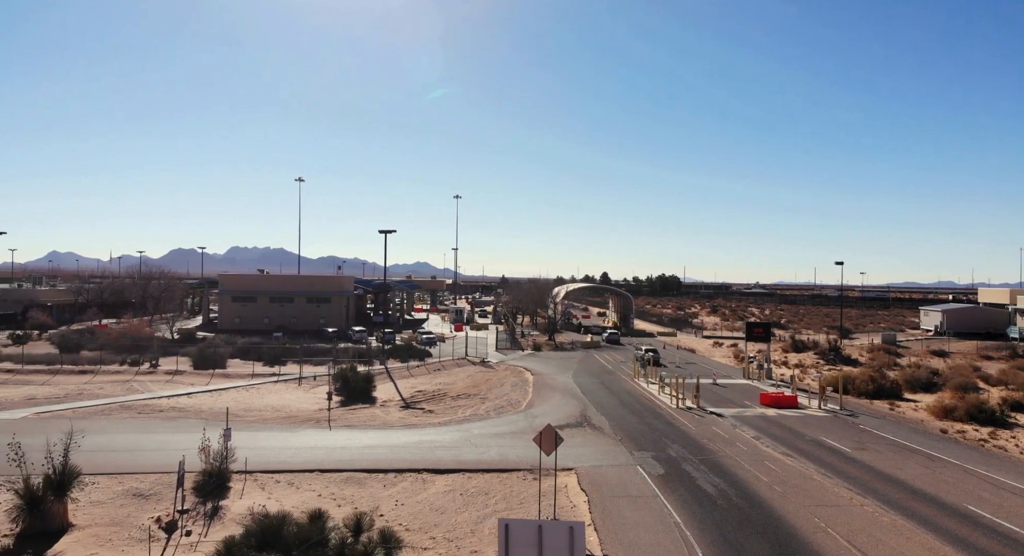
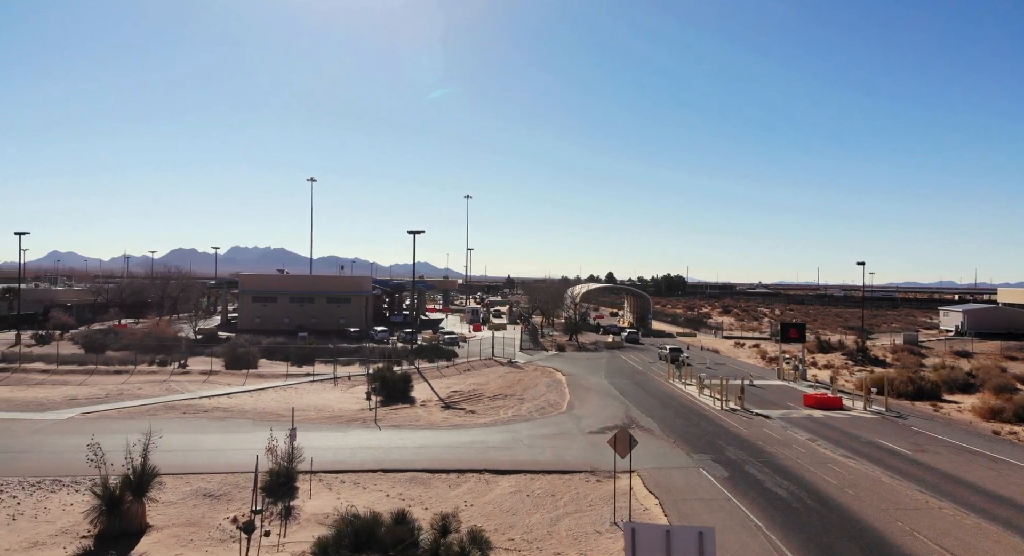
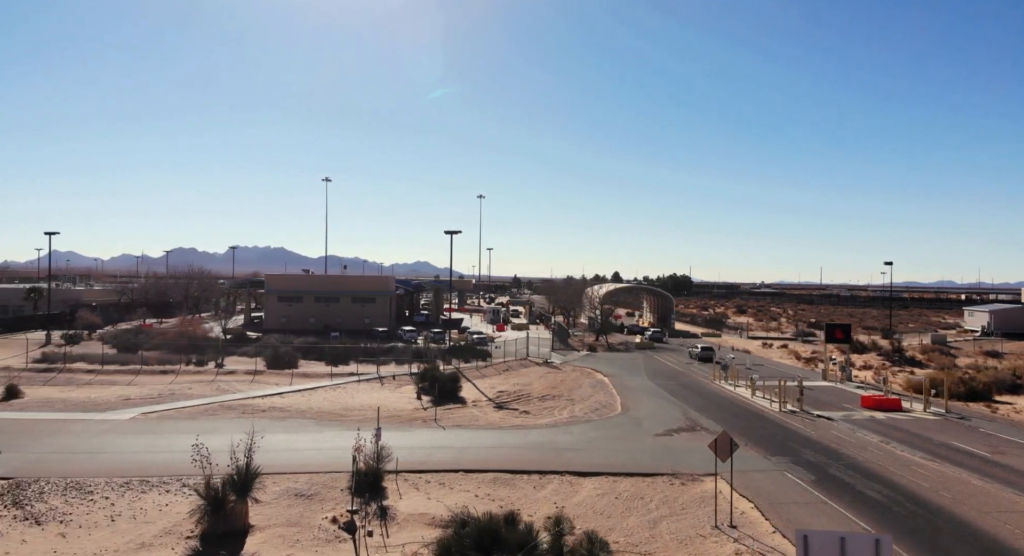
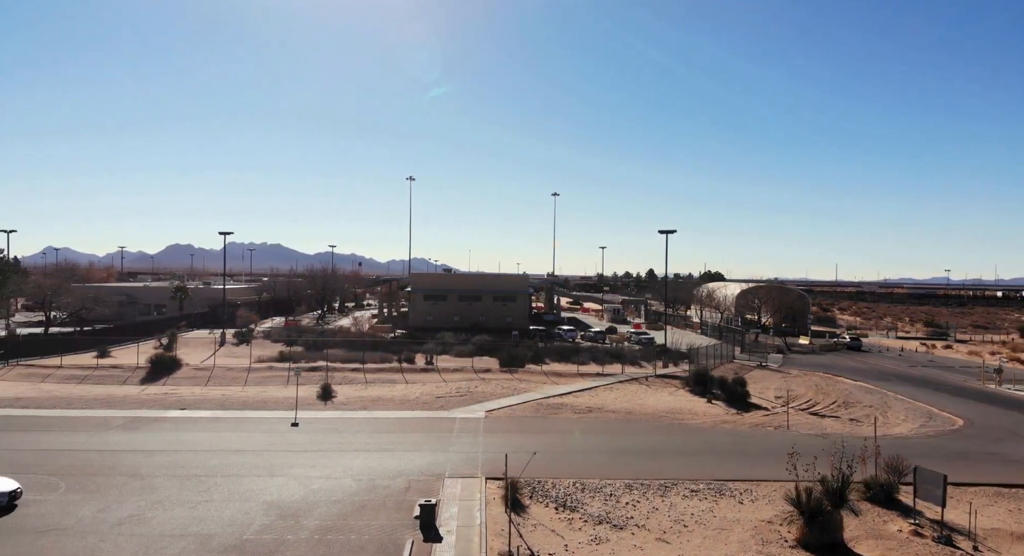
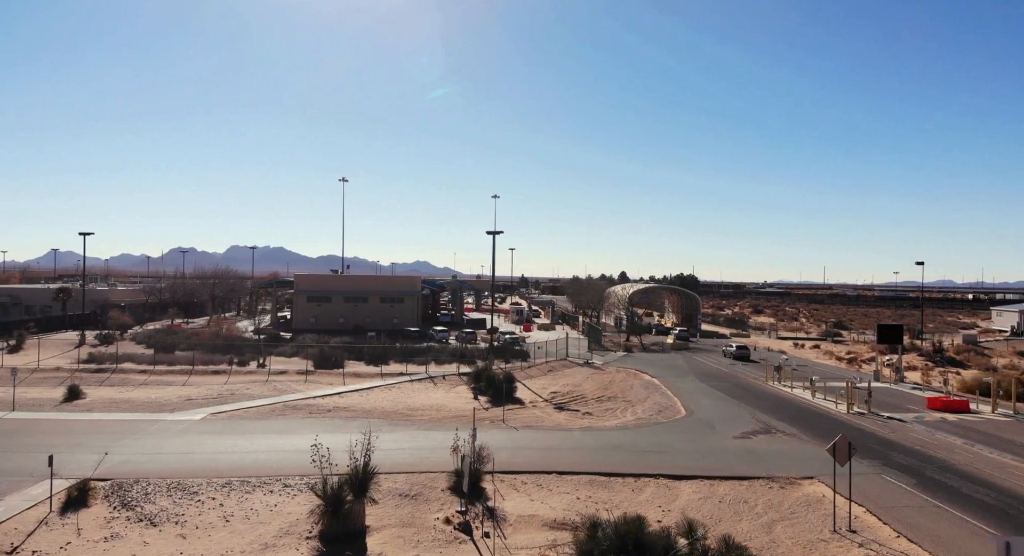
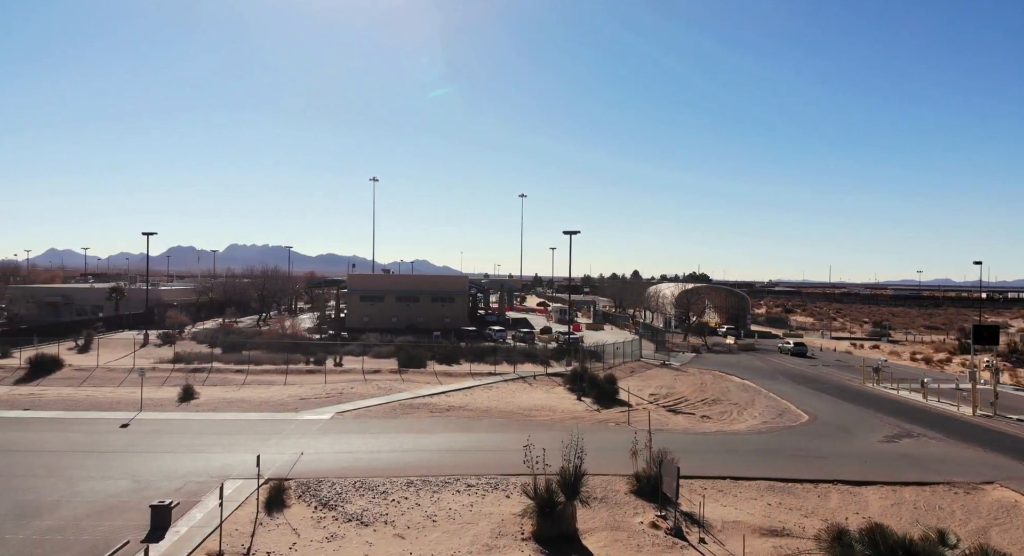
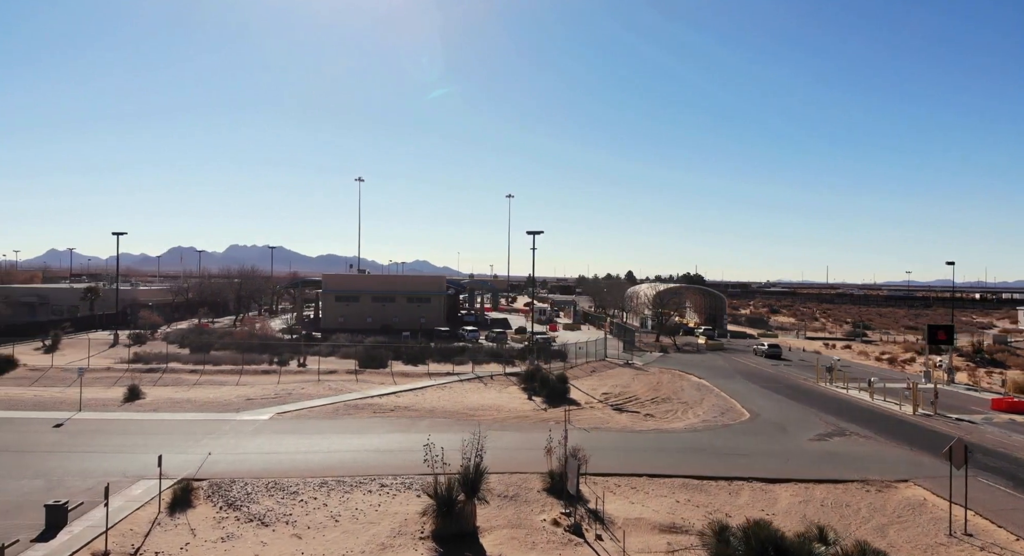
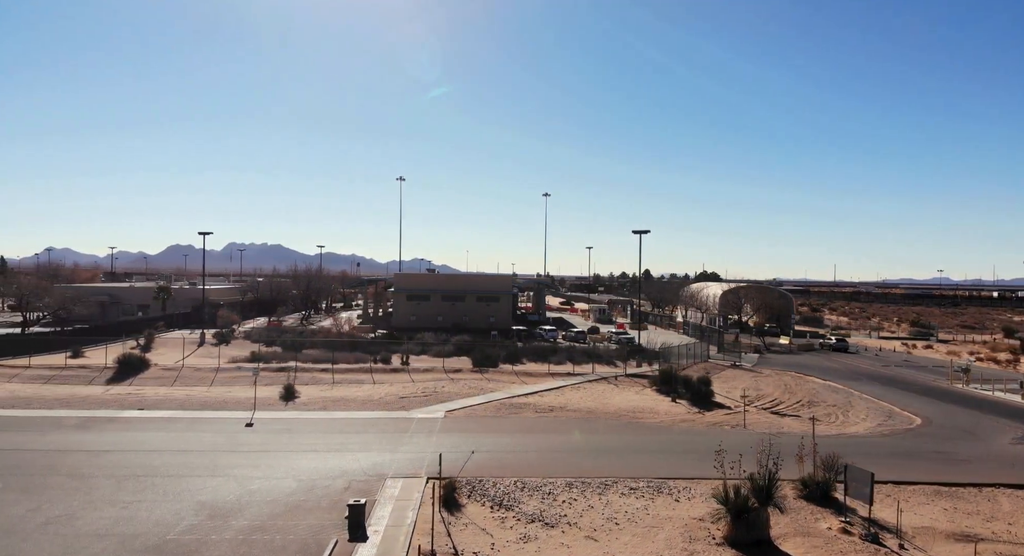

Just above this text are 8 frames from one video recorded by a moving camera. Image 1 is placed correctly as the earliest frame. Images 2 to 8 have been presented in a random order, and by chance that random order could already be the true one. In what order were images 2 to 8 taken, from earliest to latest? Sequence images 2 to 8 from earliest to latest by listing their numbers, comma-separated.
2, 3, 5, 7, 6, 8, 4
